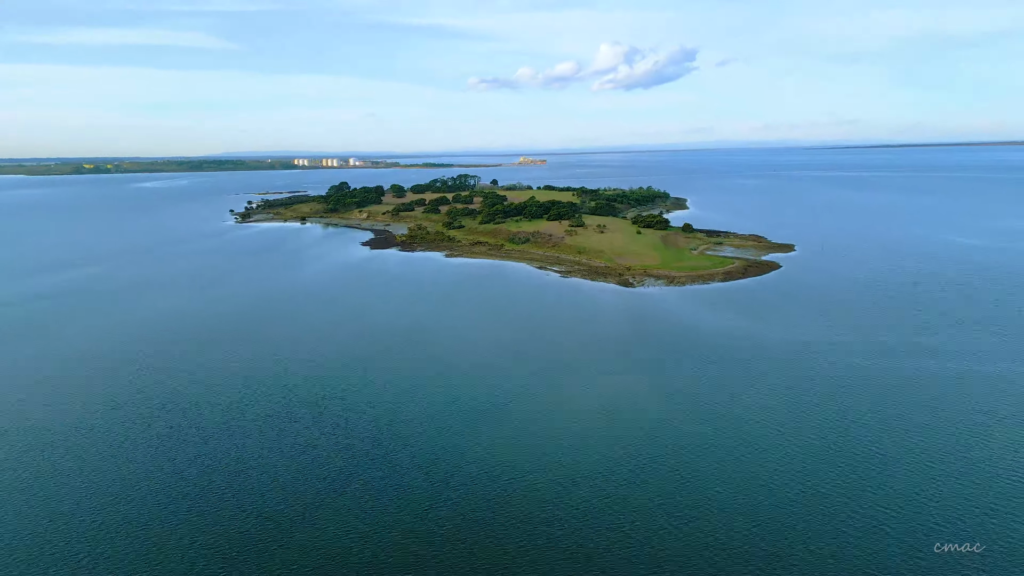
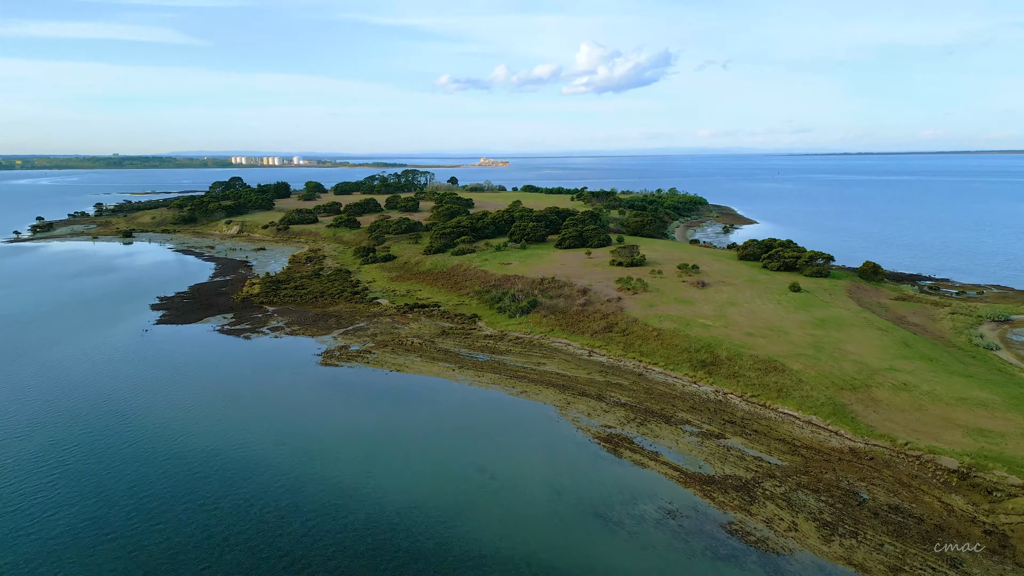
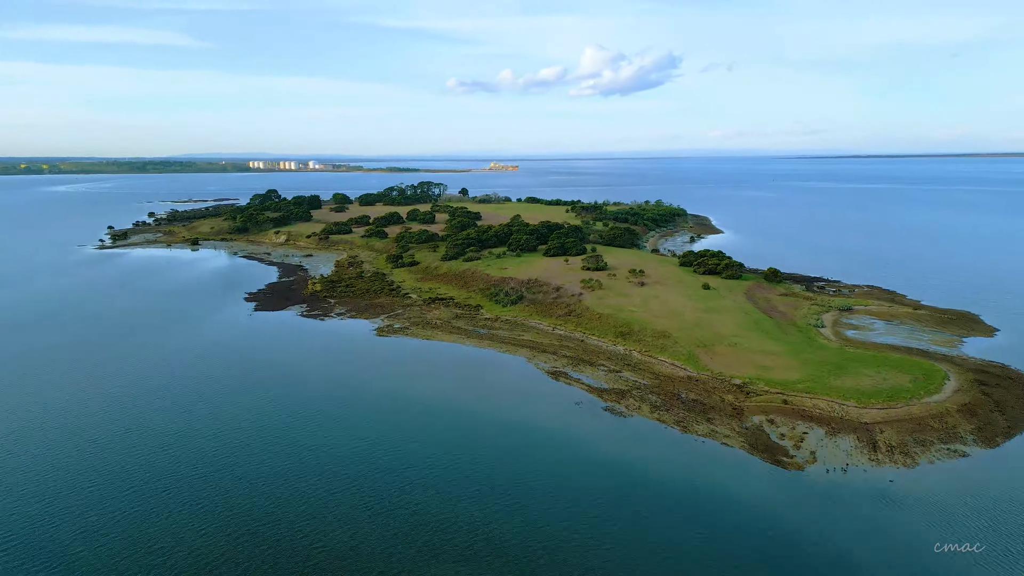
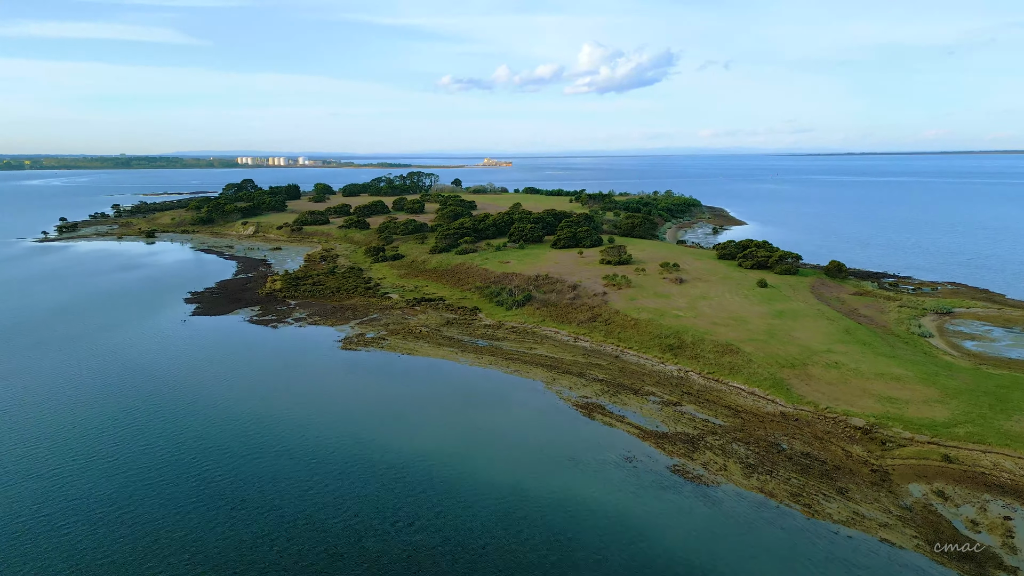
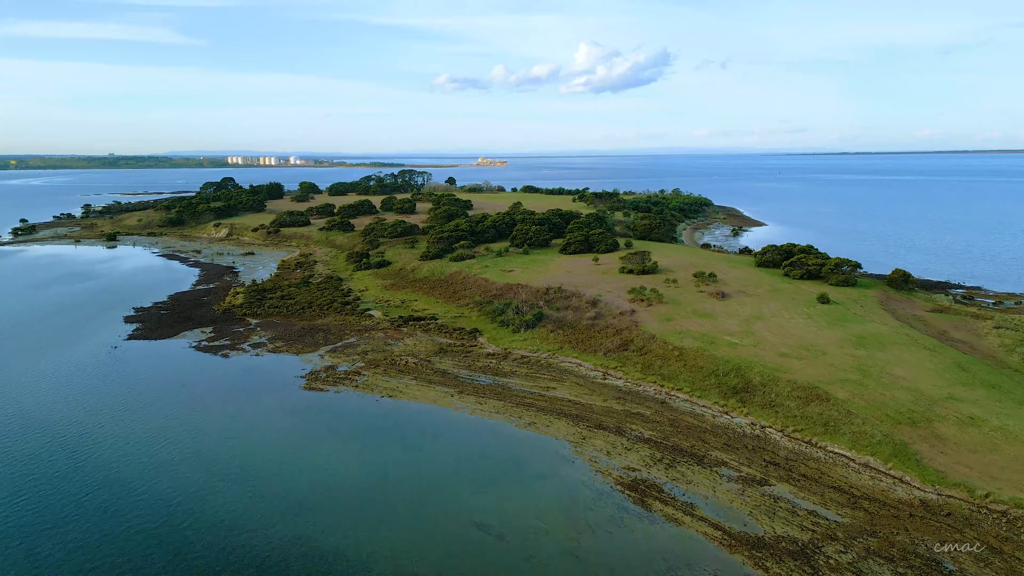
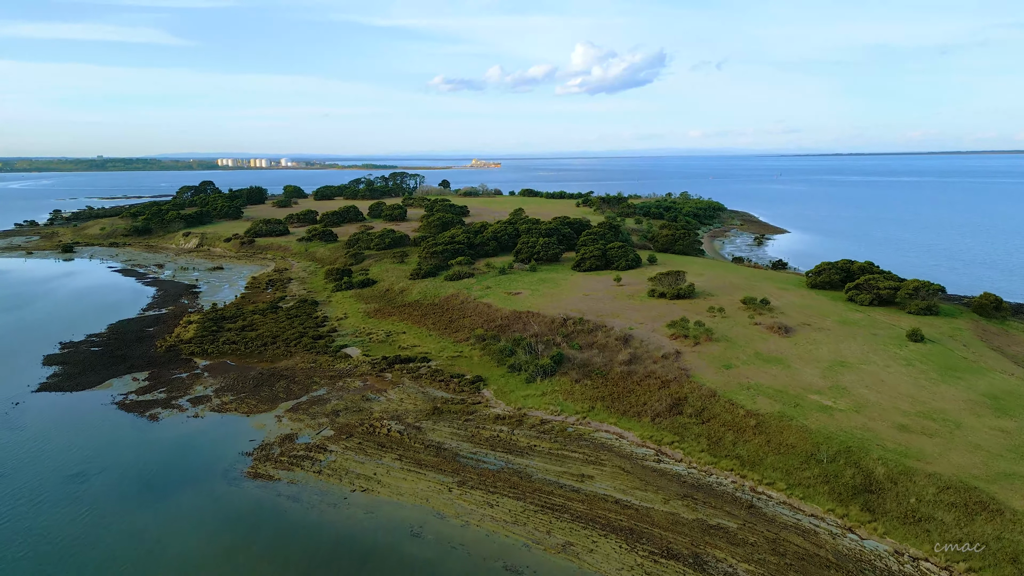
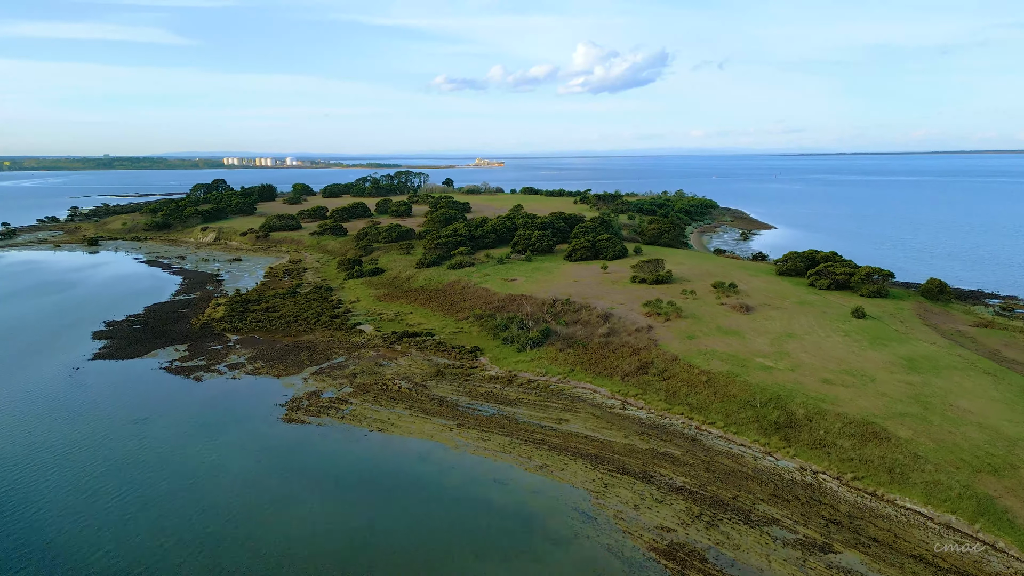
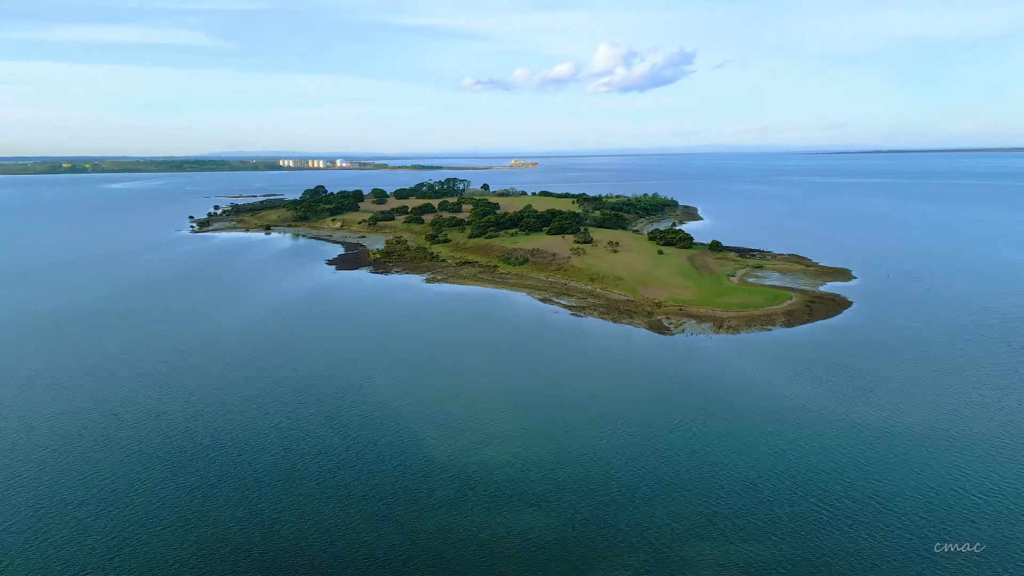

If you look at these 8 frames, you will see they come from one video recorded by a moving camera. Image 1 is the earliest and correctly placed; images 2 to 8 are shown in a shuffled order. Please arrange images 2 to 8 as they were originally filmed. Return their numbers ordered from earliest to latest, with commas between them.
8, 3, 4, 2, 5, 7, 6
